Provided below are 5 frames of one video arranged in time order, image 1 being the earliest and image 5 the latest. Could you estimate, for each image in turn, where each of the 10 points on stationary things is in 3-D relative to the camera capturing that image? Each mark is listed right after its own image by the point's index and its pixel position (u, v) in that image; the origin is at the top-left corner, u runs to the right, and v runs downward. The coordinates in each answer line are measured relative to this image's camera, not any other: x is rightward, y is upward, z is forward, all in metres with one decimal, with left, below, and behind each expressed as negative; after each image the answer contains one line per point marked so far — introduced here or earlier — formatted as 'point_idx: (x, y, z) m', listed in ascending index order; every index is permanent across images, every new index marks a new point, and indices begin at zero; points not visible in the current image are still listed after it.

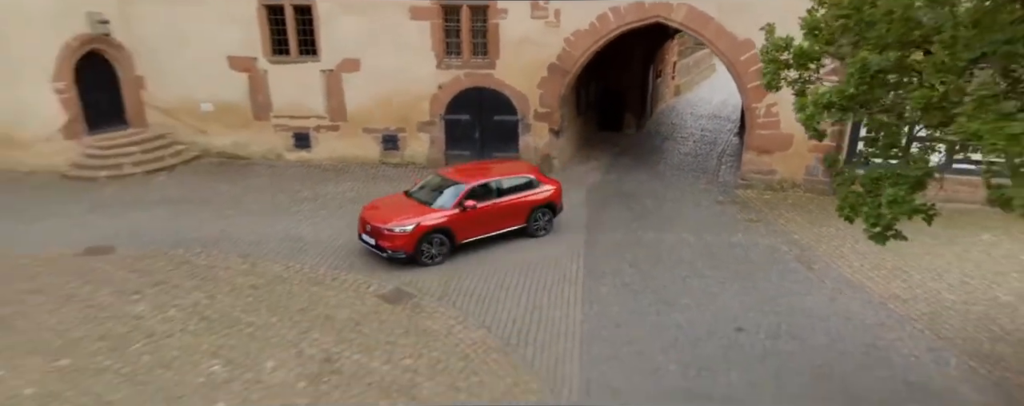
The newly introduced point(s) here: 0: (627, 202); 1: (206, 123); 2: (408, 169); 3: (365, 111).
0: (+2.5, 0.0, +11.3) m
1: (-7.3, +1.9, +12.9) m
2: (-2.5, +0.8, +12.8) m
3: (-3.4, +2.1, +12.5) m
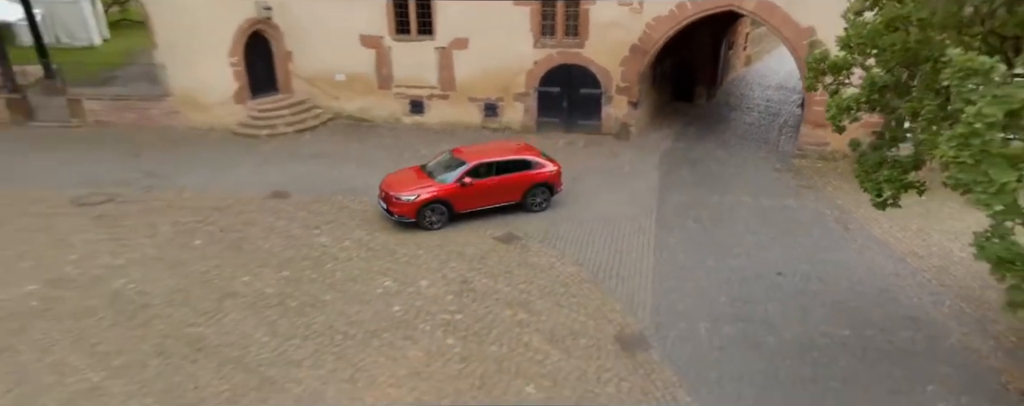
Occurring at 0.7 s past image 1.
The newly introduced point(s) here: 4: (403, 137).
0: (+4.6, +0.9, +13.1) m
1: (-4.9, +3.2, +15.6) m
2: (-0.2, +2.0, +15.0) m
3: (-1.1, +3.3, +14.7) m
4: (-3.0, +1.9, +15.0) m
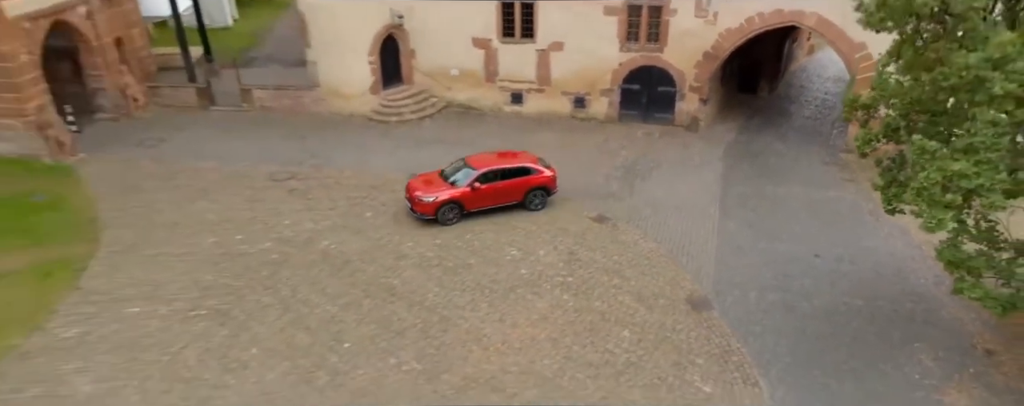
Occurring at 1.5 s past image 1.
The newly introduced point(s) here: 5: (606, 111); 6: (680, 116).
0: (+7.2, +1.3, +15.6) m
1: (-2.0, +4.2, +18.6) m
2: (+2.6, +2.7, +17.8) m
3: (+1.7, +4.1, +17.4) m
4: (-0.1, +2.7, +18.0) m
5: (+3.1, +3.1, +17.7) m
6: (+5.4, +2.8, +17.0) m
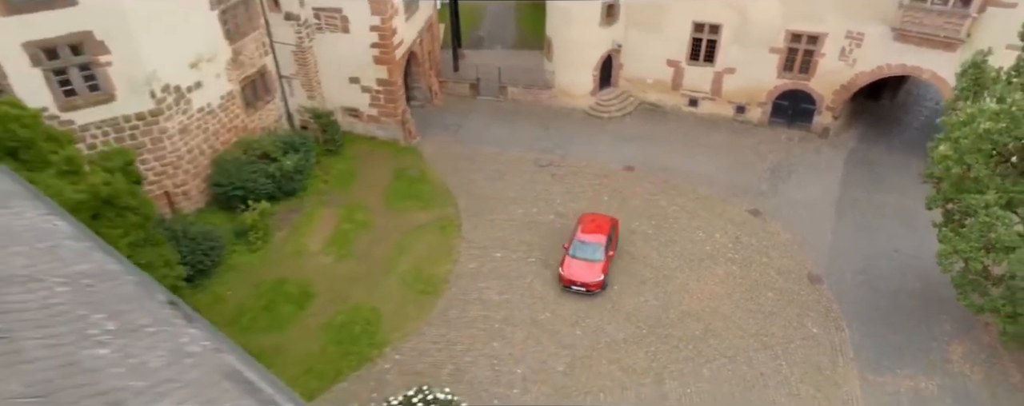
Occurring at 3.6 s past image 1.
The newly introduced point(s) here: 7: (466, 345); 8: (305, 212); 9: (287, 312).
0: (+15.0, +1.3, +22.2) m
1: (+6.5, +5.6, +25.5) m
2: (+10.9, +3.6, +24.5) m
3: (+10.0, +4.9, +23.9) m
4: (+8.2, +3.9, +25.1) m
5: (+11.4, +3.9, +24.3) m
6: (+13.5, +3.3, +23.5) m
7: (-1.4, -4.4, +16.3) m
8: (-7.8, -0.4, +20.1) m
9: (-7.3, -3.6, +17.2) m
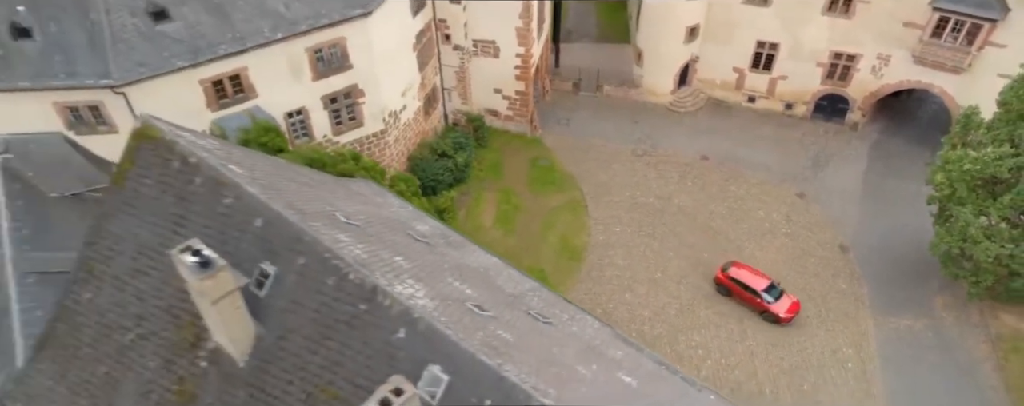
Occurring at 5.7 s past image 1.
0: (+20.7, +2.2, +29.2) m
1: (+12.3, +7.0, +31.8) m
2: (+16.6, +4.8, +31.1) m
3: (+15.7, +6.0, +30.4) m
4: (+13.9, +5.2, +31.7) m
5: (+17.1, +5.1, +30.8) m
6: (+19.3, +4.3, +30.1) m
7: (+4.3, -4.3, +24.2) m
8: (-2.1, +0.4, +27.3) m
9: (-1.6, -3.2, +24.9) m
